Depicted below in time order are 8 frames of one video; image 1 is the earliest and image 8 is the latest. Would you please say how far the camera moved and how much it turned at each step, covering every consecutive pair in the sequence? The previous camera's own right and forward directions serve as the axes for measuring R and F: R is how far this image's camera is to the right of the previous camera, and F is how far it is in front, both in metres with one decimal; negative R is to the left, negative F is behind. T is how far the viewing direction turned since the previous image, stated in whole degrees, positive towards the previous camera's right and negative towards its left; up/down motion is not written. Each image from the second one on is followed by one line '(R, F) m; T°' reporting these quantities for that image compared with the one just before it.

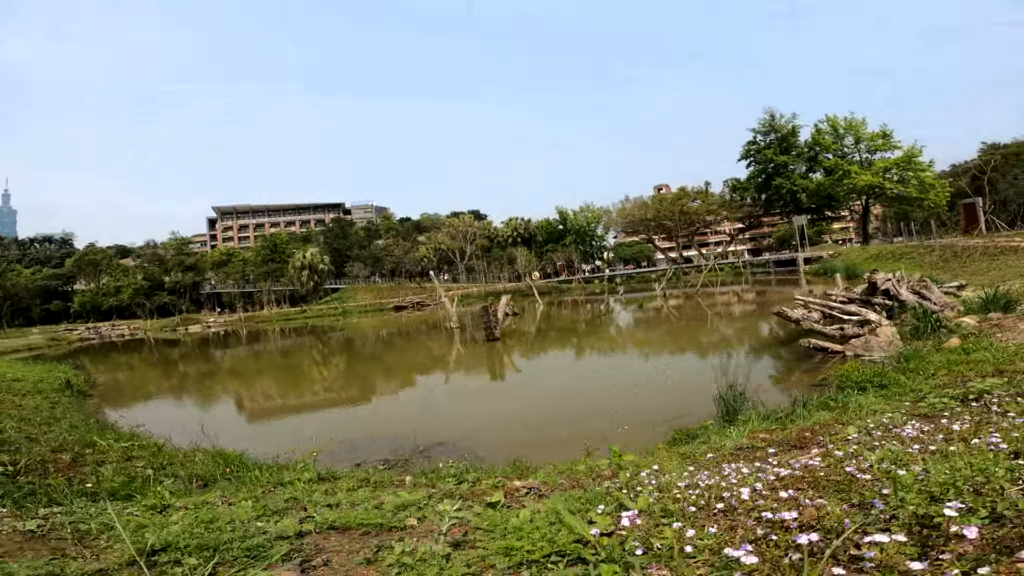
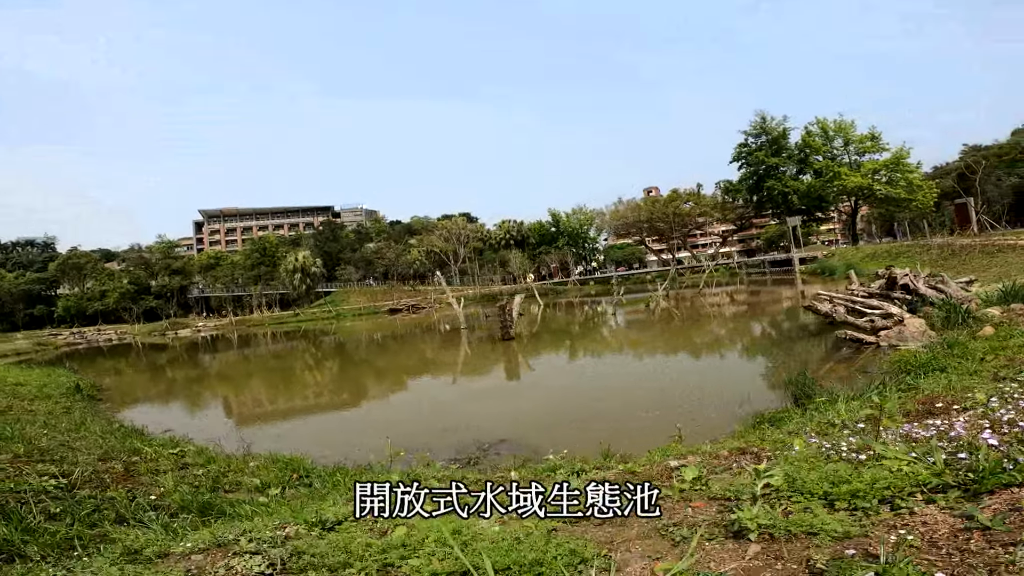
(-0.6, +0.1) m; +2°
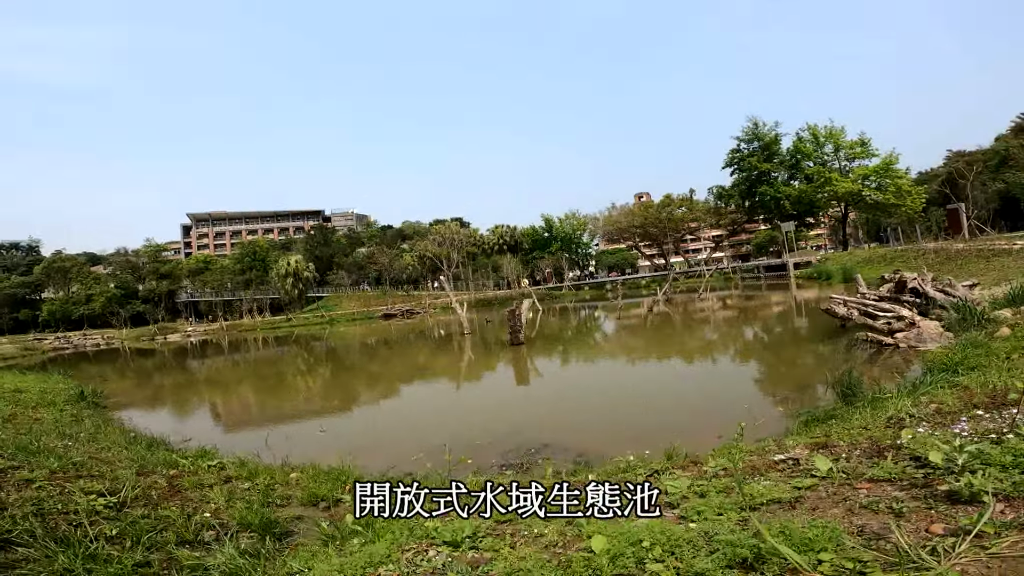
(-0.4, 0.0) m; +1°
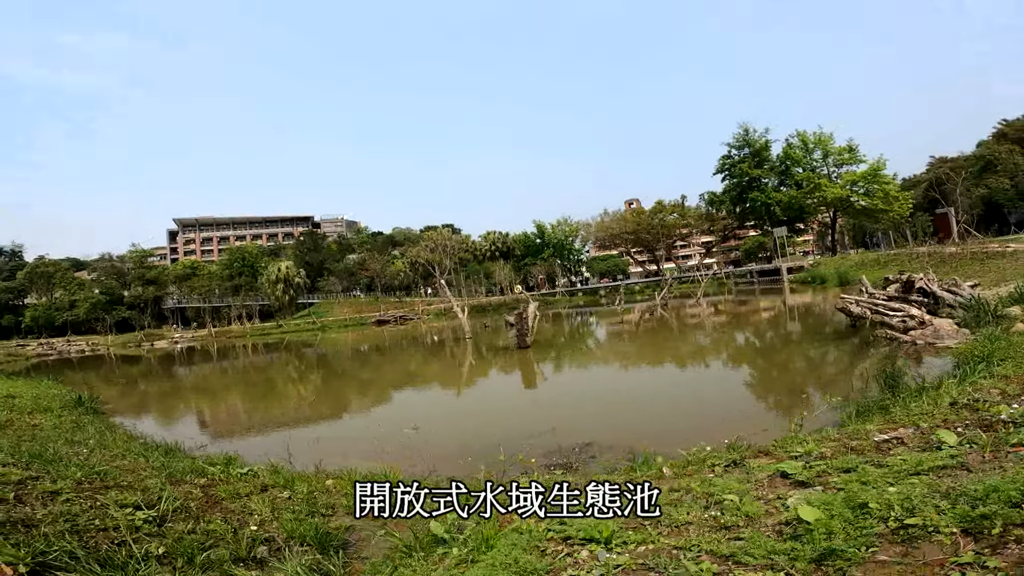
(-0.4, +0.1) m; +1°
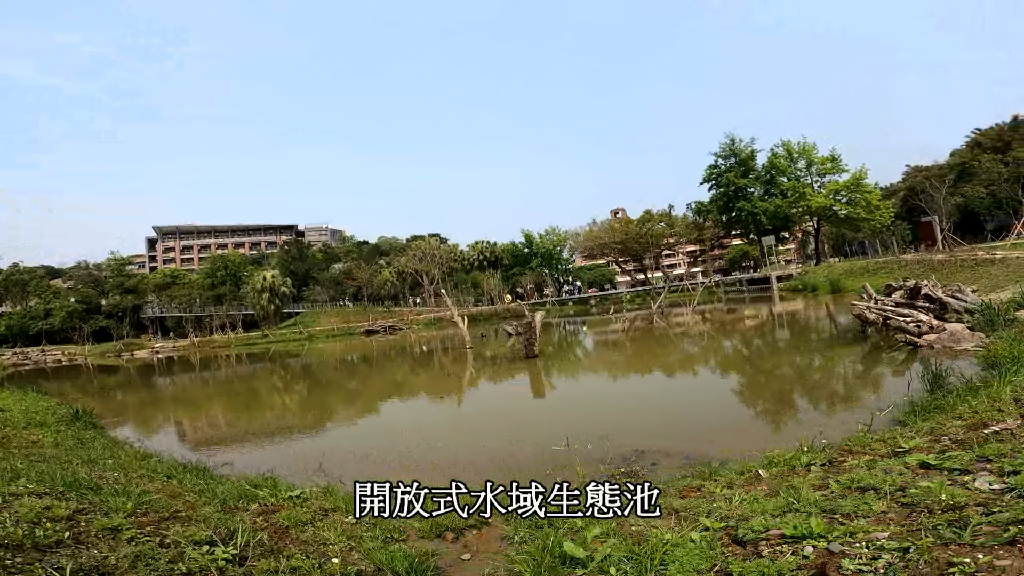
(-0.5, +0.1) m; +2°
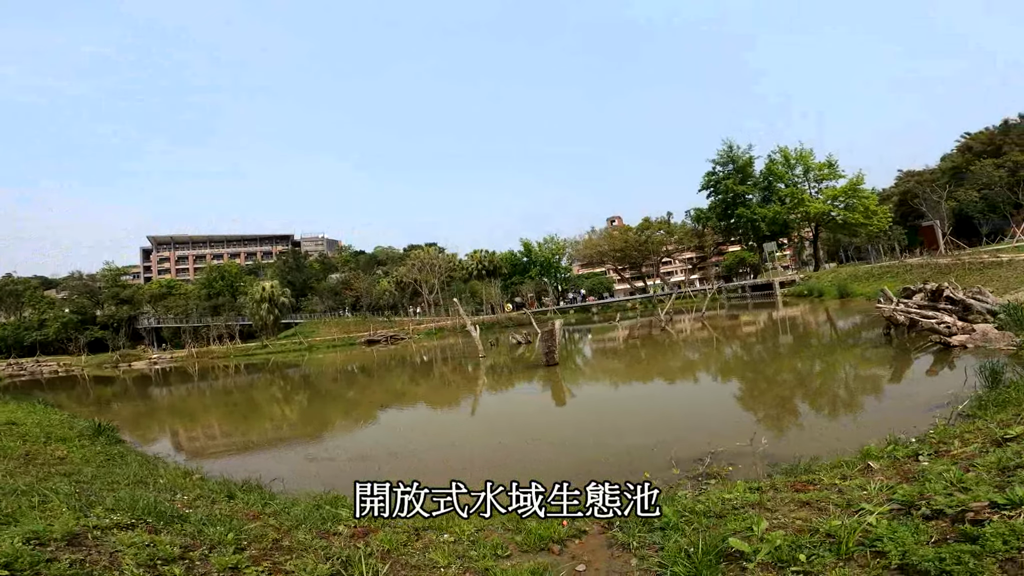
(-0.5, 0.0) m; +1°
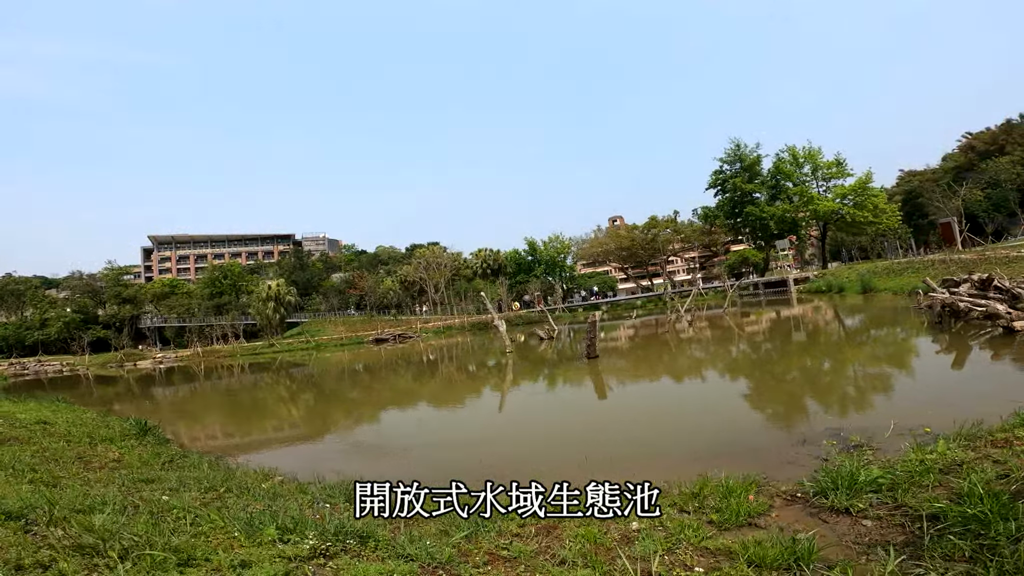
(-0.9, +0.1) m; +1°
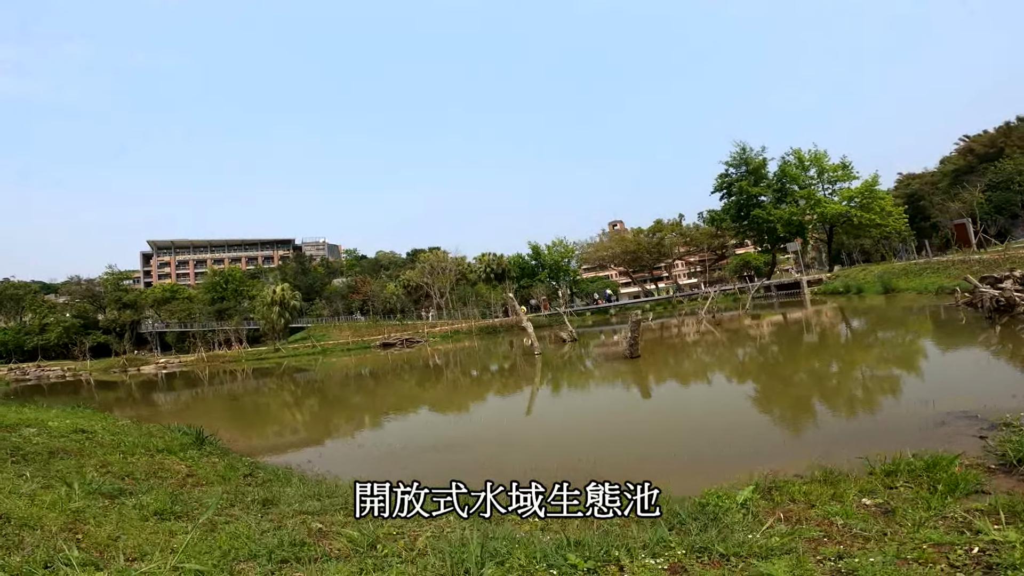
(-0.9, +0.1) m; +1°
